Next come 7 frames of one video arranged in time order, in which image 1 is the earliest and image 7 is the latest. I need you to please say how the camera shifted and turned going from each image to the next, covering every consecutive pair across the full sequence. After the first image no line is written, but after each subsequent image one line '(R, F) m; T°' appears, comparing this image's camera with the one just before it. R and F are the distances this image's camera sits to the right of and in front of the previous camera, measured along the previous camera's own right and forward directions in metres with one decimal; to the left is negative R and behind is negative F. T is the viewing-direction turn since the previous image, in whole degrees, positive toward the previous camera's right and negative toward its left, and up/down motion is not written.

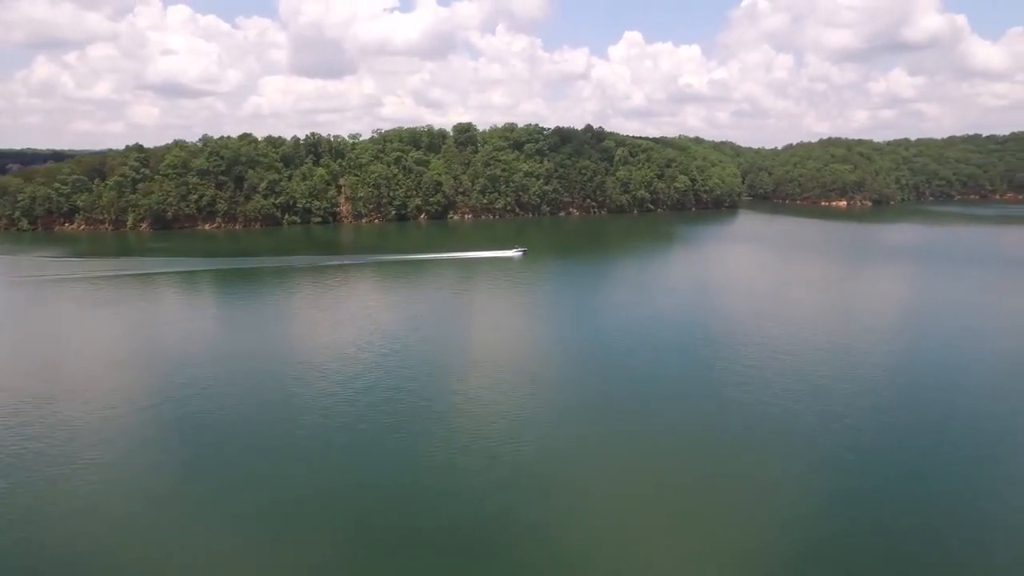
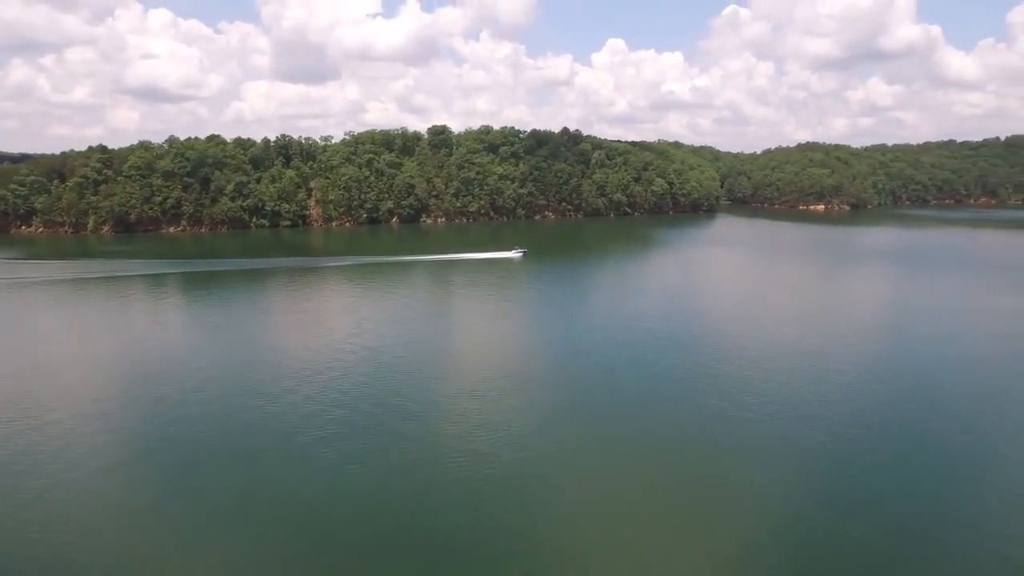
(+0.4, +0.6) m; +1°
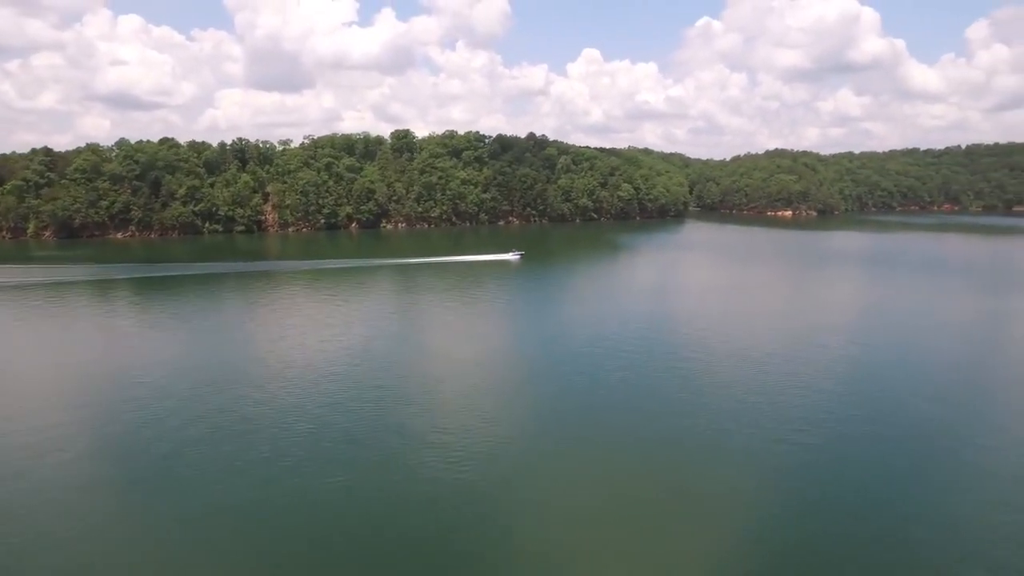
(+0.6, +0.7) m; +2°
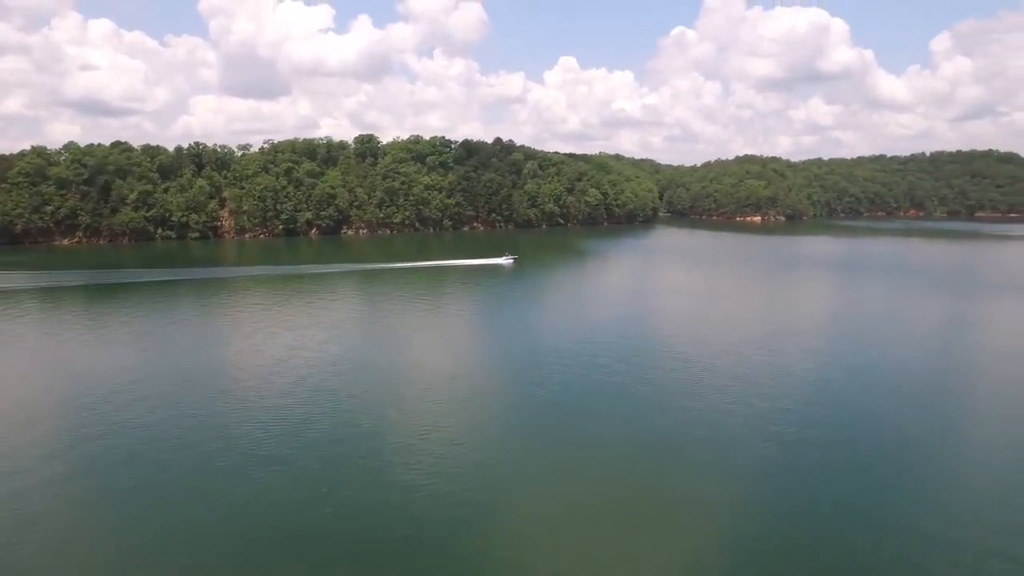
(+0.5, +0.7) m; +2°
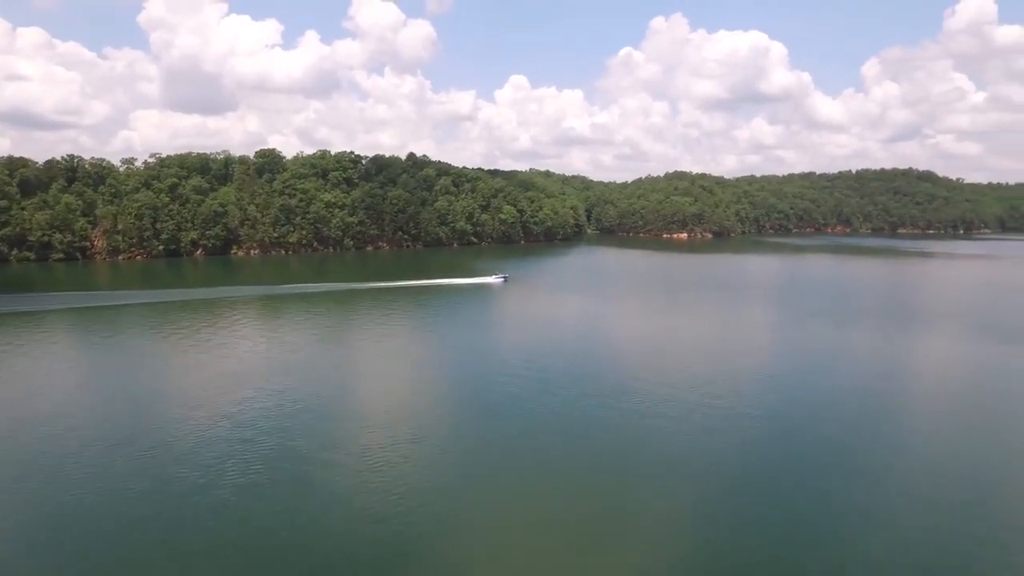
(+1.9, +2.0) m; +4°
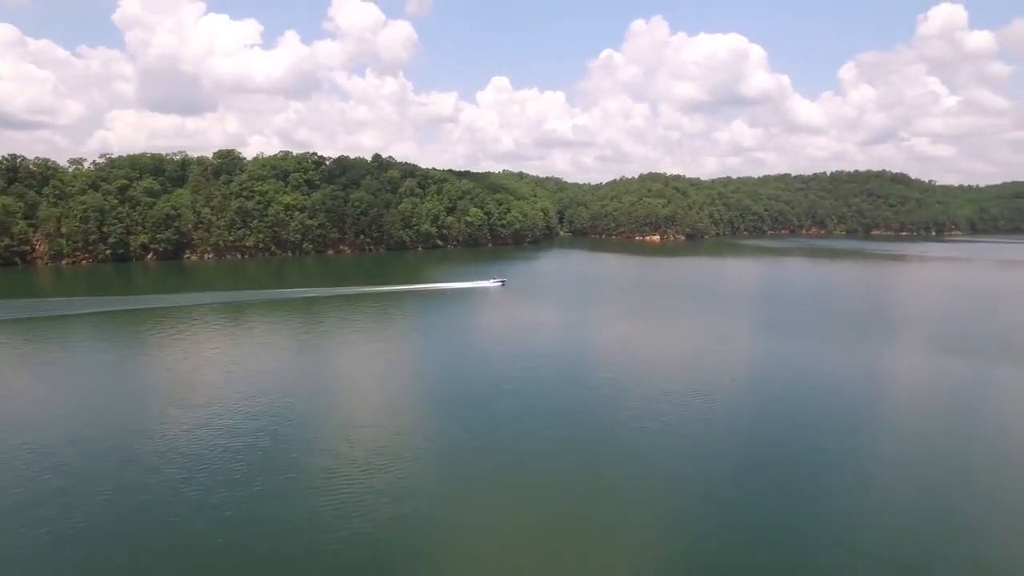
(+0.7, +0.9) m; +2°
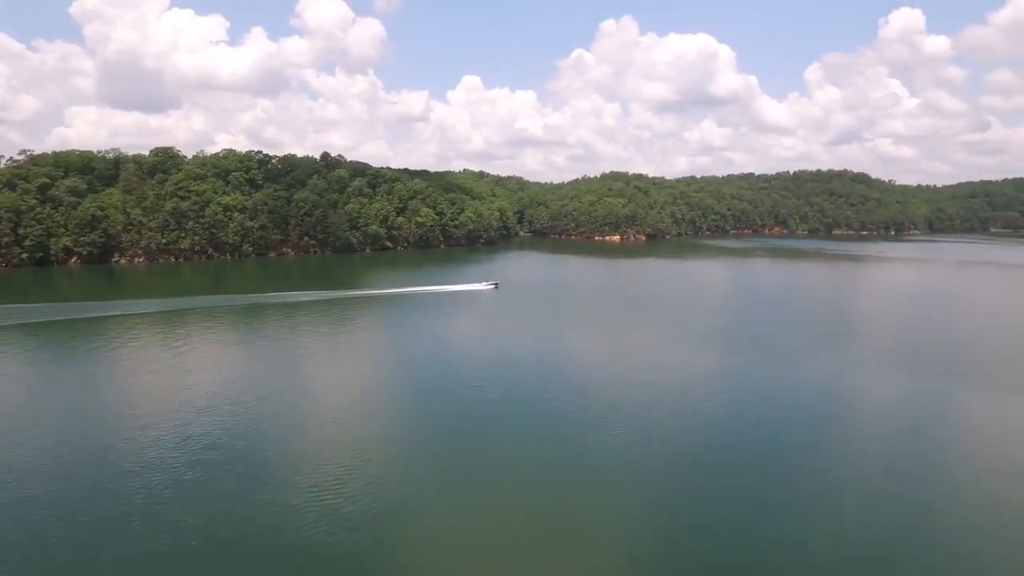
(+0.9, +1.3) m; +2°
